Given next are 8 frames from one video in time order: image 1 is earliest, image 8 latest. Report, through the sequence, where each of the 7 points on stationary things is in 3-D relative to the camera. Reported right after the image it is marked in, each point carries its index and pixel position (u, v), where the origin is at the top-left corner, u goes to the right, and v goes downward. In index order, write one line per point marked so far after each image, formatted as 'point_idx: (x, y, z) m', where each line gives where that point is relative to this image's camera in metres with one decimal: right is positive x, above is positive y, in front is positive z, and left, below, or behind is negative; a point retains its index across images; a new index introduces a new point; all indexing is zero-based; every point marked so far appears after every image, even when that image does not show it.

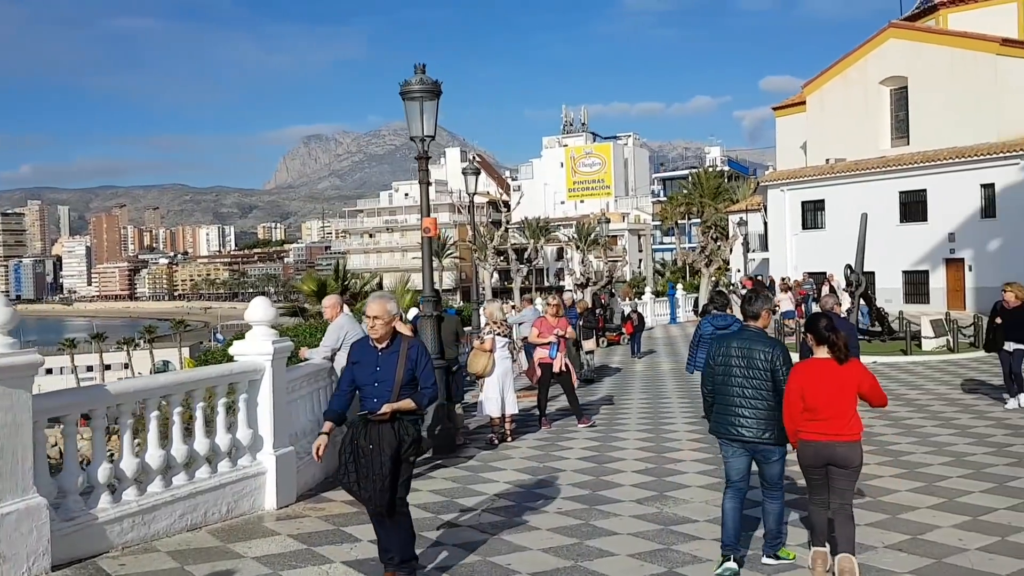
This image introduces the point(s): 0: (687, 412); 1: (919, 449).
0: (+2.5, -1.8, +13.2) m
1: (+4.4, -1.7, +9.8) m
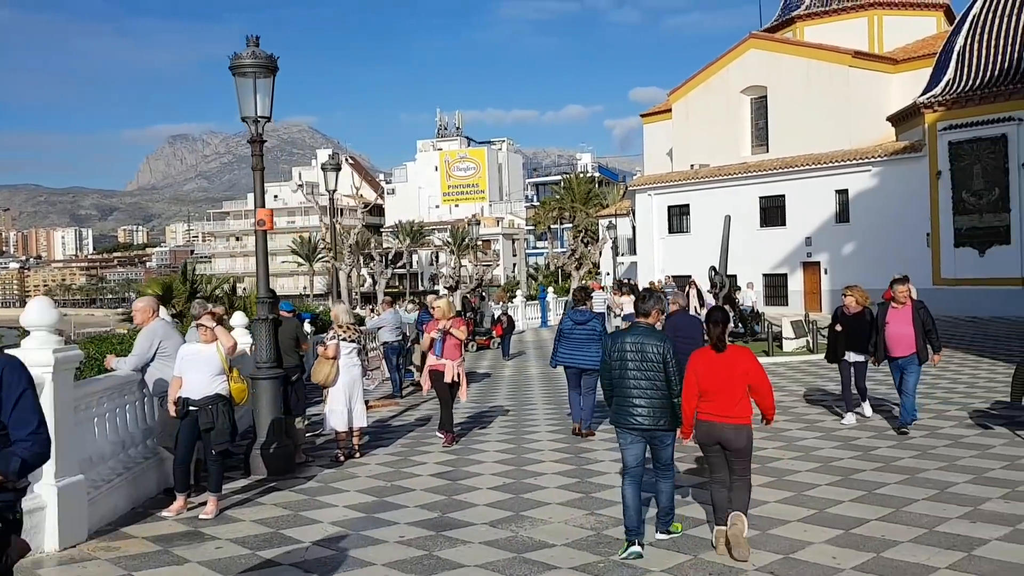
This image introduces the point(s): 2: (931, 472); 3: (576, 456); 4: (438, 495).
0: (+0.5, -1.8, +12.6) m
1: (+2.8, -1.7, +9.5) m
2: (+3.9, -1.7, +8.4) m
3: (+0.6, -1.8, +9.7) m
4: (-0.6, -1.8, +8.0) m
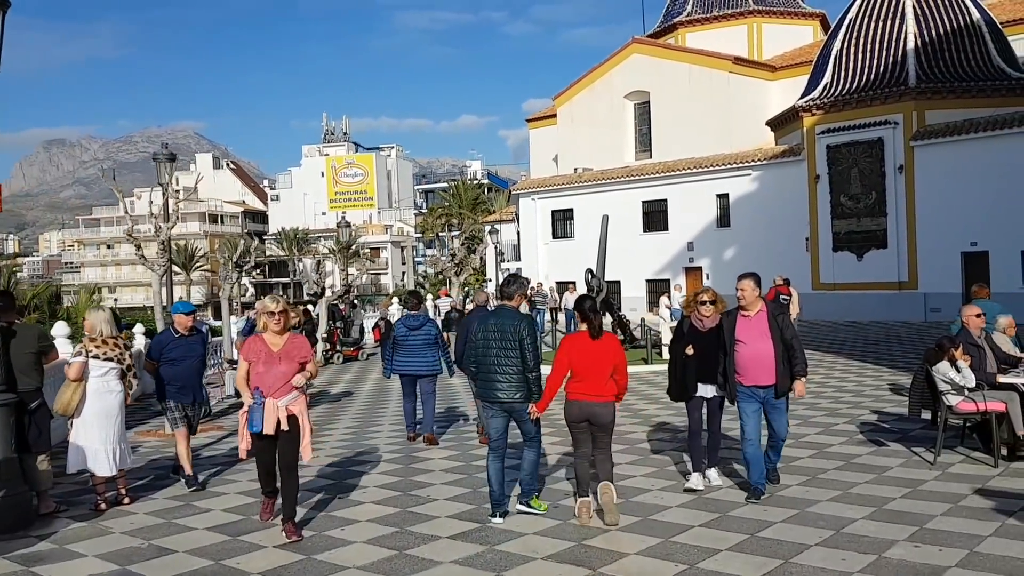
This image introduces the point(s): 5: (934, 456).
0: (-1.4, -1.8, +10.7) m
1: (+1.2, -1.7, +8.0) m
2: (+2.4, -1.7, +7.0) m
3: (-0.9, -1.8, +7.9) m
4: (-2.0, -1.8, +6.1) m
5: (+4.0, -1.6, +8.6) m
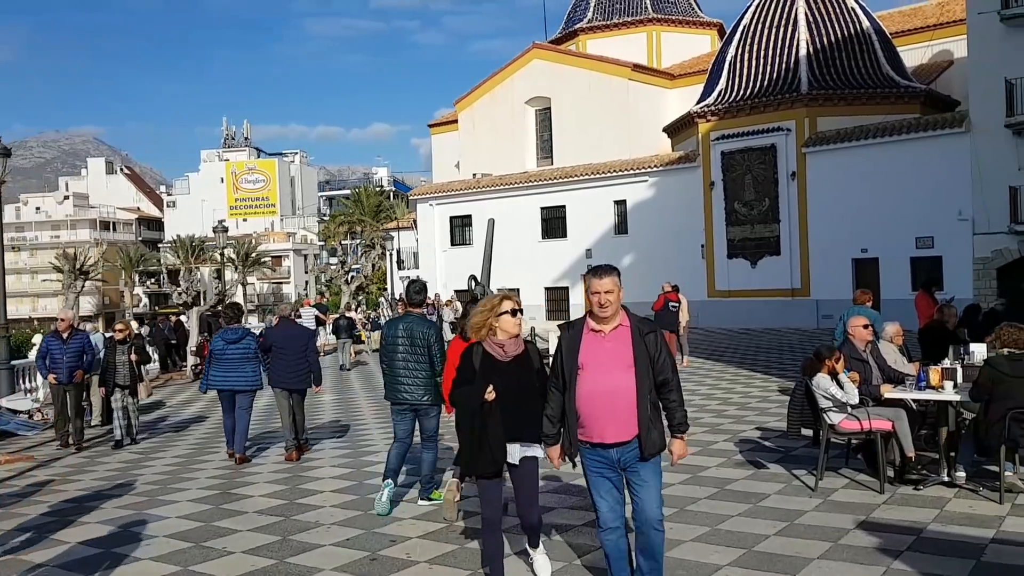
0: (-3.0, -1.9, +9.3) m
1: (-0.1, -1.7, +6.8) m
2: (+1.1, -1.7, +6.0) m
3: (-2.2, -1.8, +6.6) m
4: (-3.2, -1.8, +4.6) m
5: (+2.6, -1.6, +7.7) m
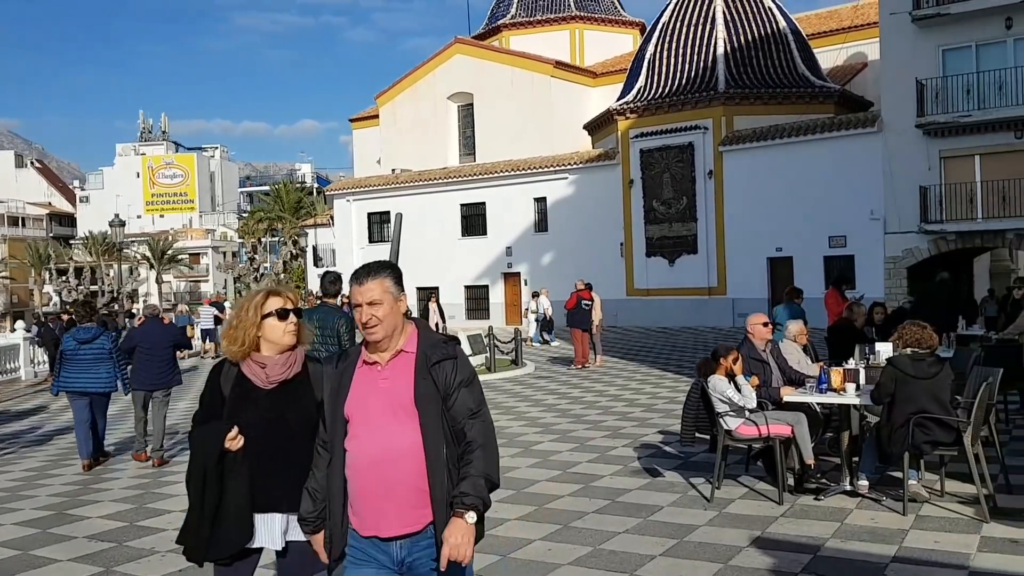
0: (-4.1, -1.8, +8.4) m
1: (-1.0, -1.7, +6.1) m
2: (+0.3, -1.7, +5.4) m
3: (-3.1, -1.8, +5.6) m
4: (-3.9, -1.8, +3.6) m
5: (+1.6, -1.6, +7.2) m
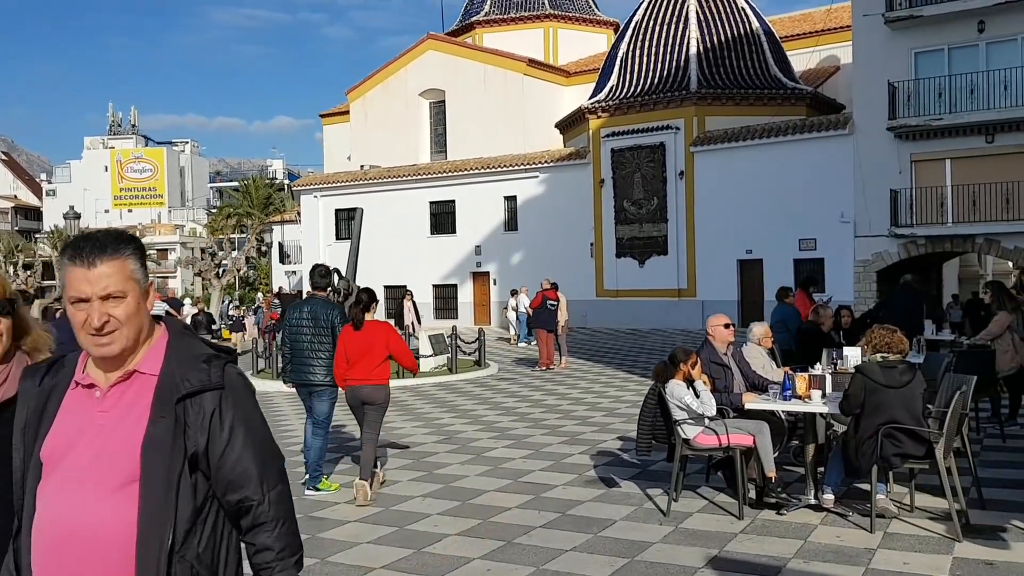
0: (-4.5, -1.8, +7.8) m
1: (-1.4, -1.7, +5.6) m
2: (-0.1, -1.6, +4.9) m
3: (-3.5, -1.7, +5.1) m
4: (-4.2, -1.7, +3.0) m
5: (+1.2, -1.6, +6.8) m
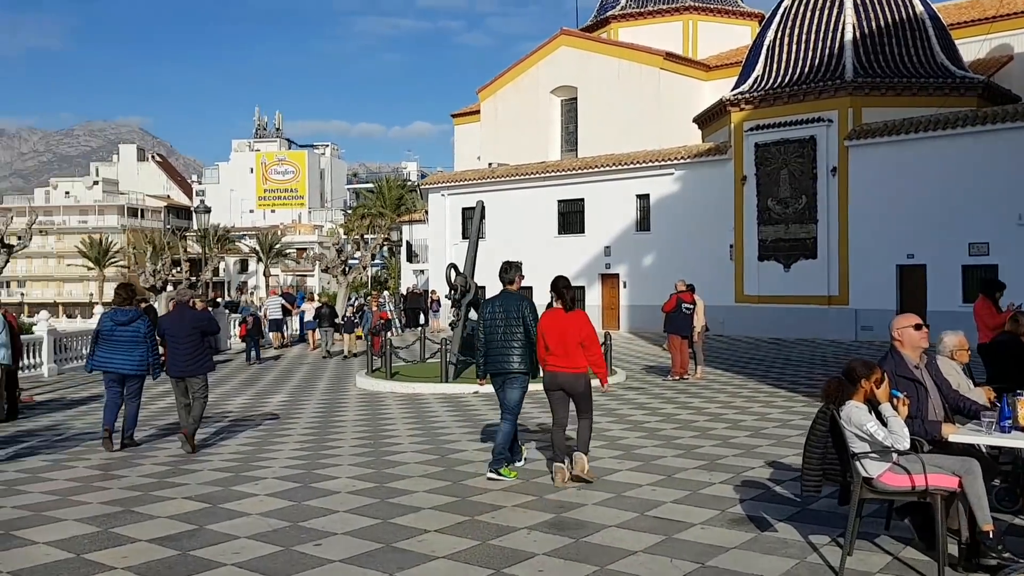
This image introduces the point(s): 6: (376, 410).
0: (-3.6, -1.6, +7.1) m
1: (-0.8, -1.6, +4.4) m
2: (+0.4, -1.6, +3.6) m
3: (-3.0, -1.6, +4.2) m
4: (-3.9, -1.5, +2.3) m
5: (+1.9, -1.5, +5.2) m
6: (-2.0, -1.8, +13.1) m
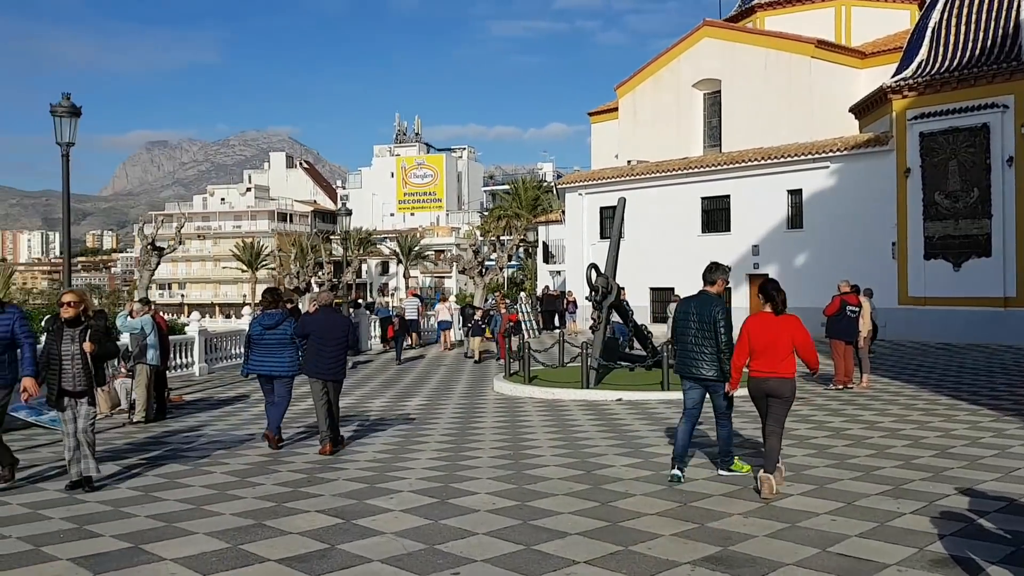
0: (-2.5, -1.6, +6.8) m
1: (-0.1, -1.6, +3.8) m
2: (+1.0, -1.6, +2.8) m
3: (-2.3, -1.6, +4.0) m
4: (-3.5, -1.5, +2.2) m
5: (+2.7, -1.5, +4.3) m
6: (0.0, -1.8, +12.6) m
